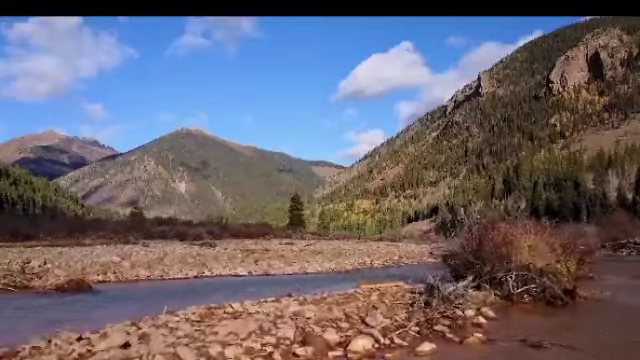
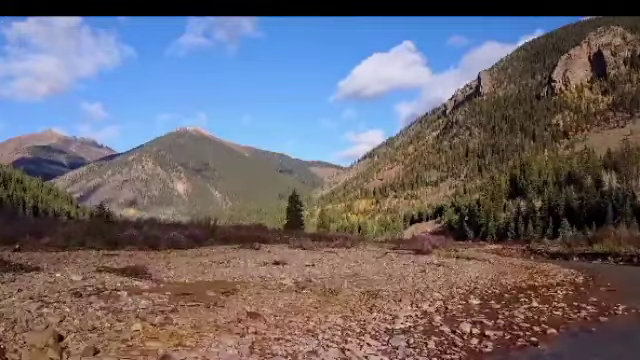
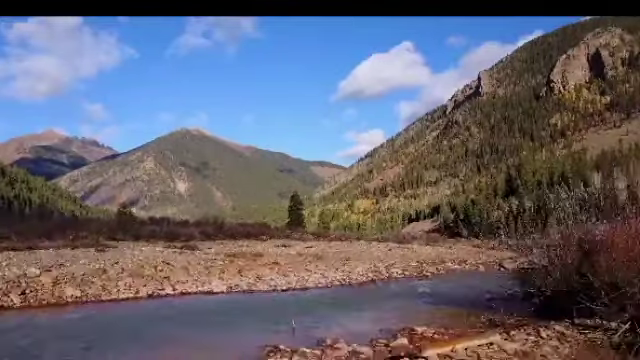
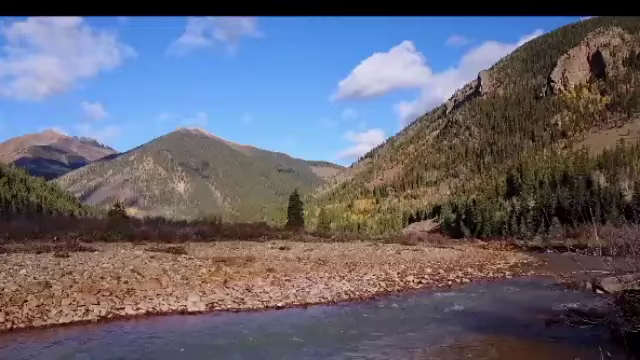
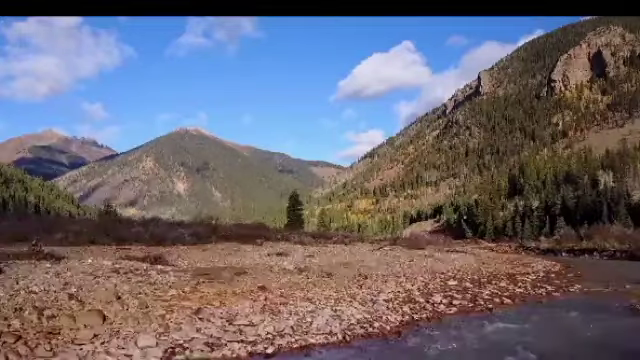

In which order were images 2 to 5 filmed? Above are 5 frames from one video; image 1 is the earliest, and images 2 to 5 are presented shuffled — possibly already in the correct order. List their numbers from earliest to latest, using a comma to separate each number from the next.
3, 4, 5, 2
